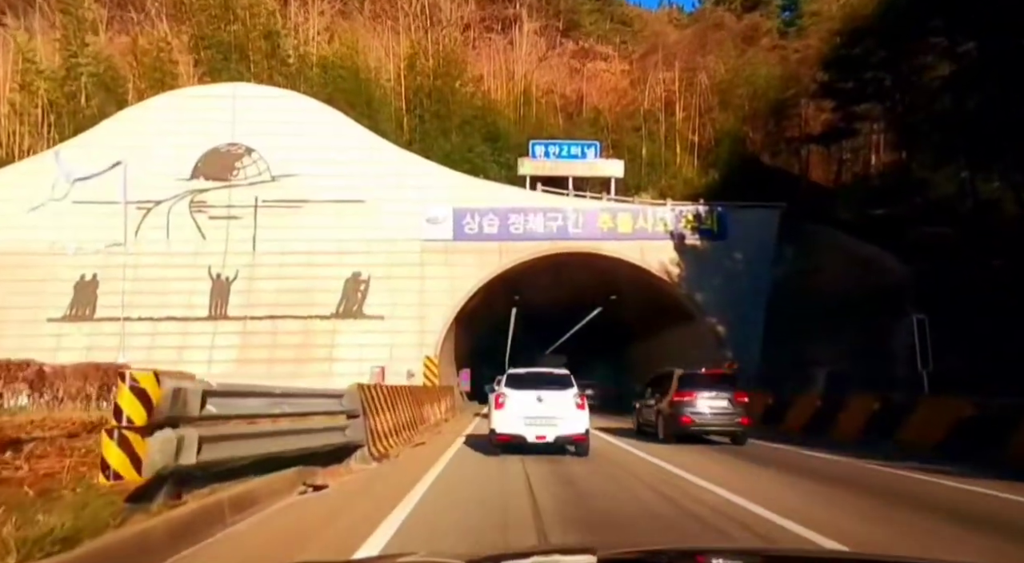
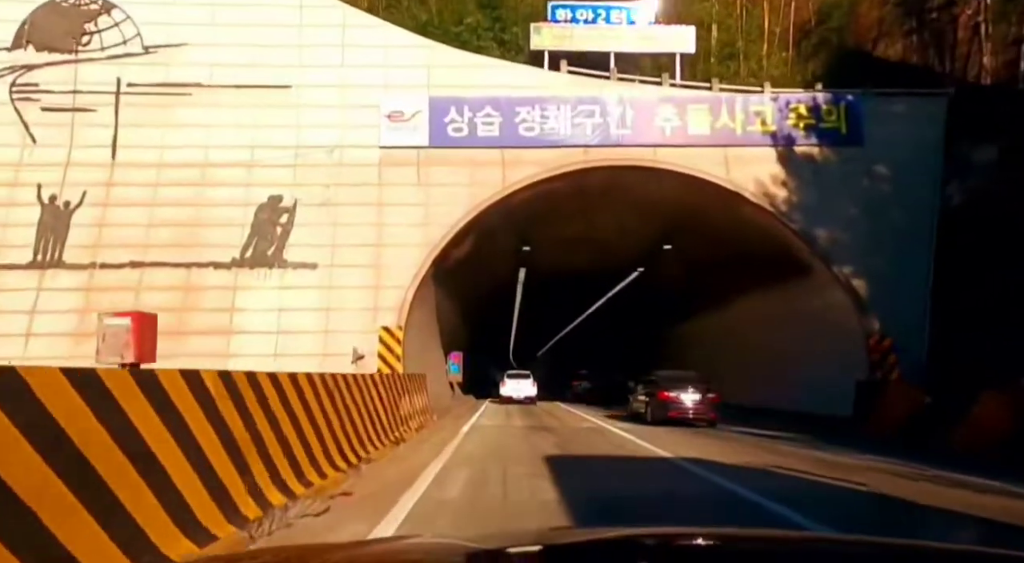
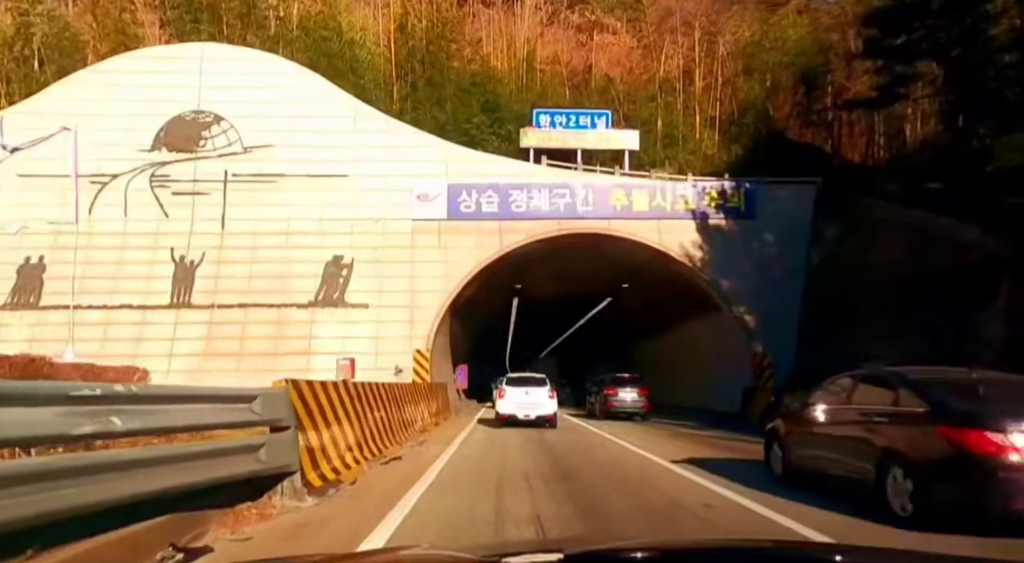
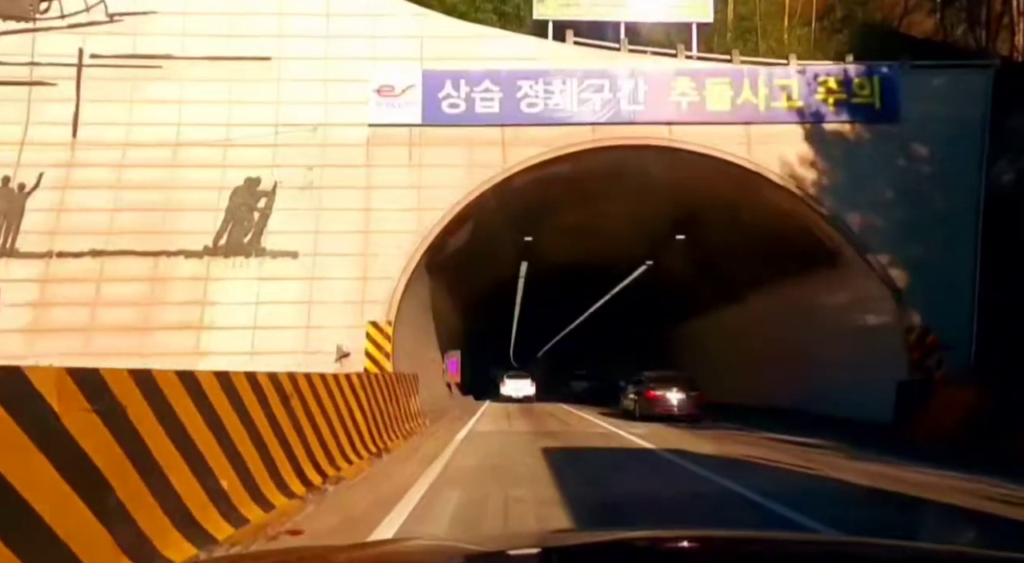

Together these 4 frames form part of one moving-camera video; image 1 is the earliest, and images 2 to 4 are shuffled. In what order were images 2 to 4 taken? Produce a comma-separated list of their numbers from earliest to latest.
3, 2, 4
